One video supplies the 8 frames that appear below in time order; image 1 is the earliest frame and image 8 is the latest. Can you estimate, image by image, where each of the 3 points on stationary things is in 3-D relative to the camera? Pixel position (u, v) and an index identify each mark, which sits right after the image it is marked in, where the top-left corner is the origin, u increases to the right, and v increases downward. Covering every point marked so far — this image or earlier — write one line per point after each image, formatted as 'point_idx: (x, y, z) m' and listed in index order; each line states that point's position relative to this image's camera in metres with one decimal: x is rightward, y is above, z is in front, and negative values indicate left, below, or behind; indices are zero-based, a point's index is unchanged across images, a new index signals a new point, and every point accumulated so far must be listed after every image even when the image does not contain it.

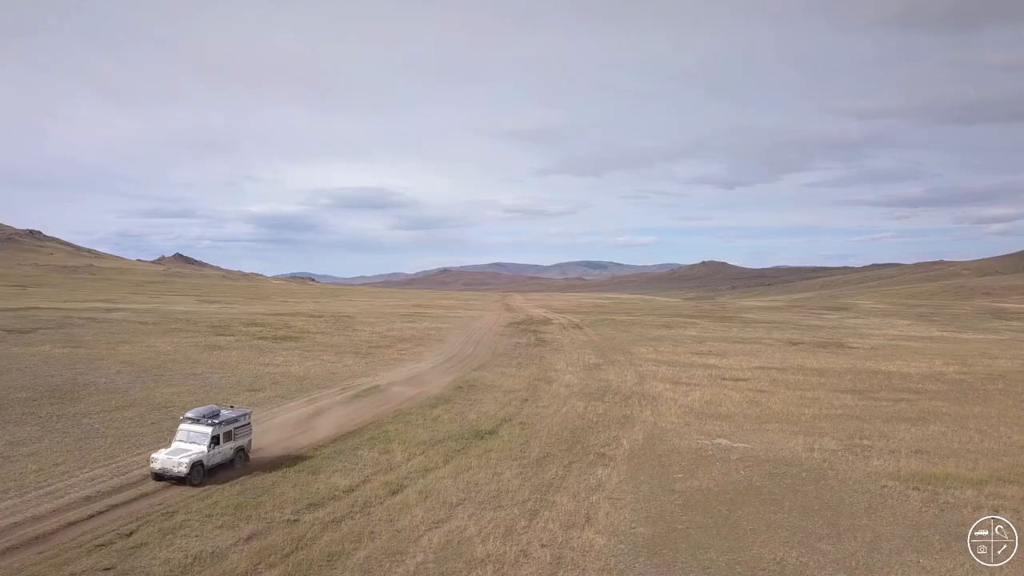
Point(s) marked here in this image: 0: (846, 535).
0: (+9.4, -6.9, +18.0) m
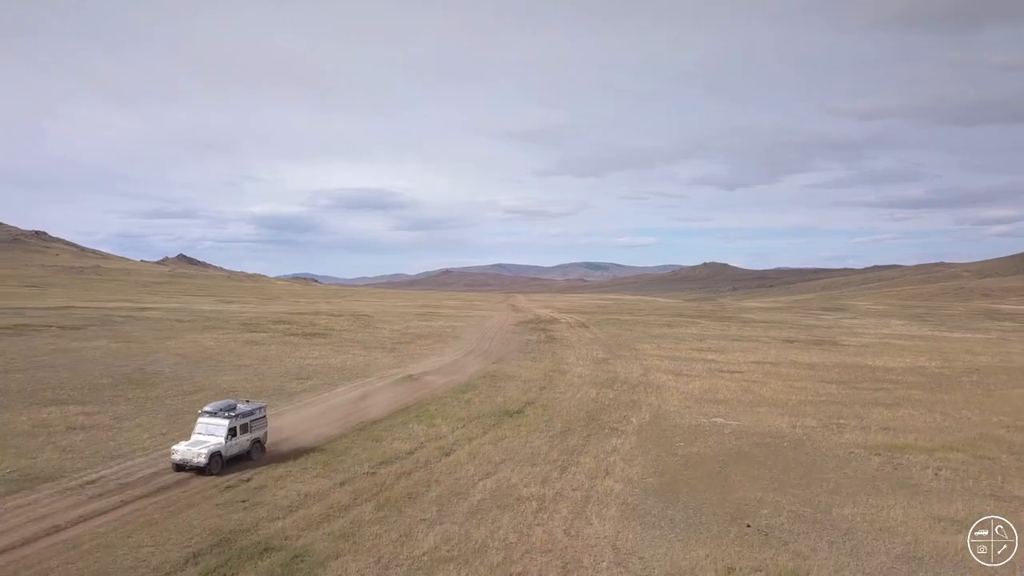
0: (+10.6, -6.9, +22.6) m
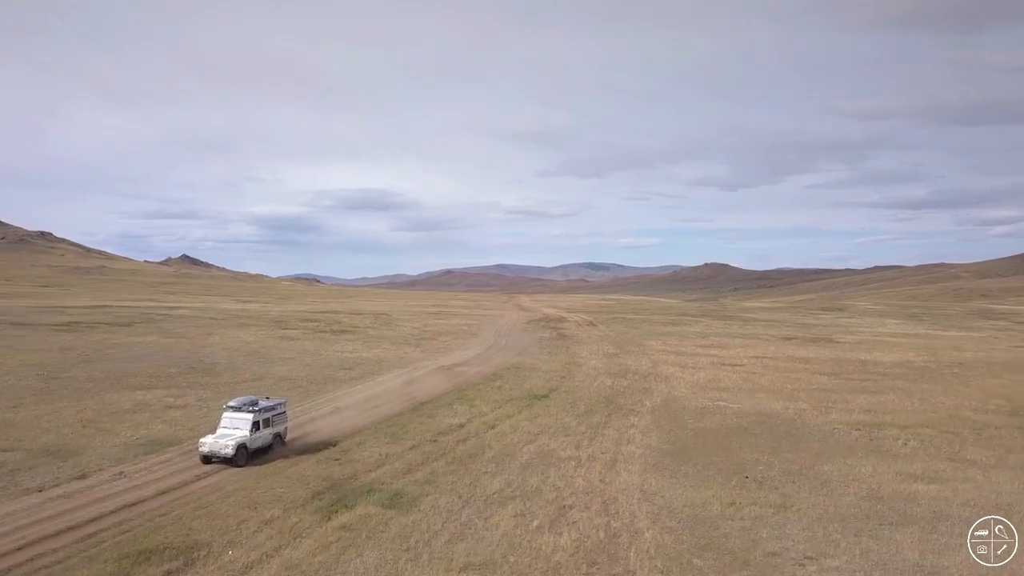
0: (+12.3, -6.9, +27.2) m
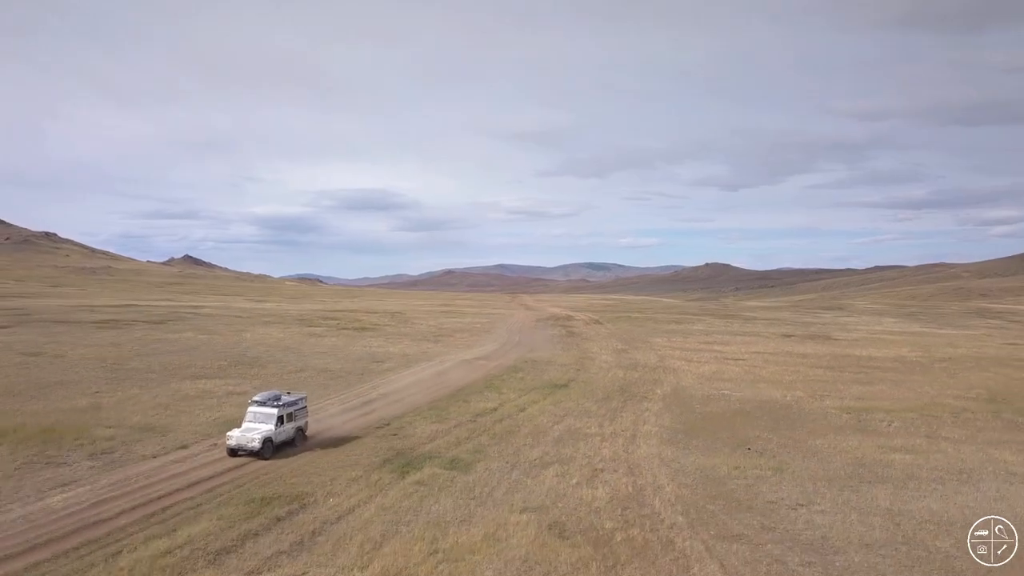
0: (+13.7, -6.8, +30.9) m
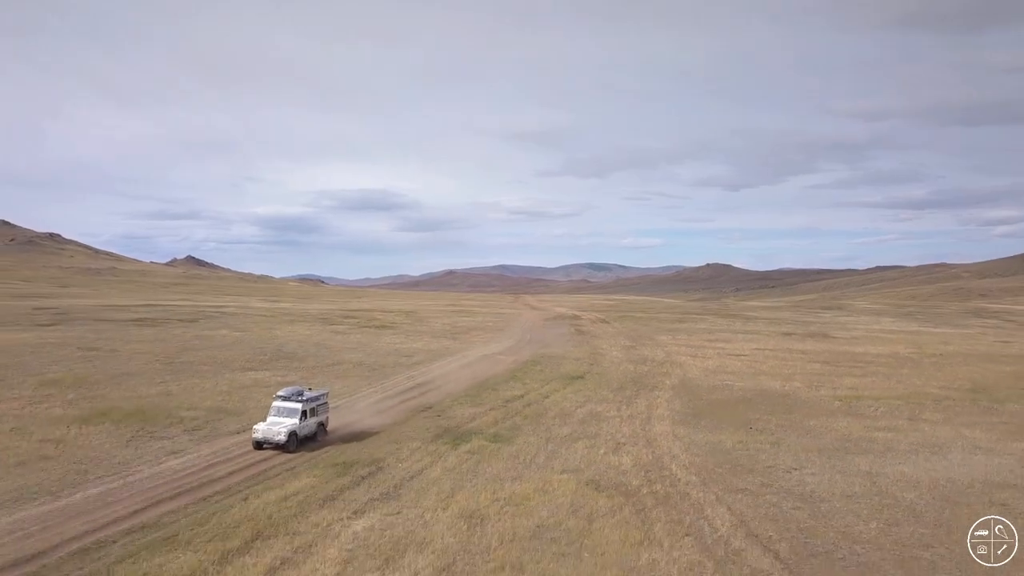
0: (+15.2, -6.7, +34.7) m
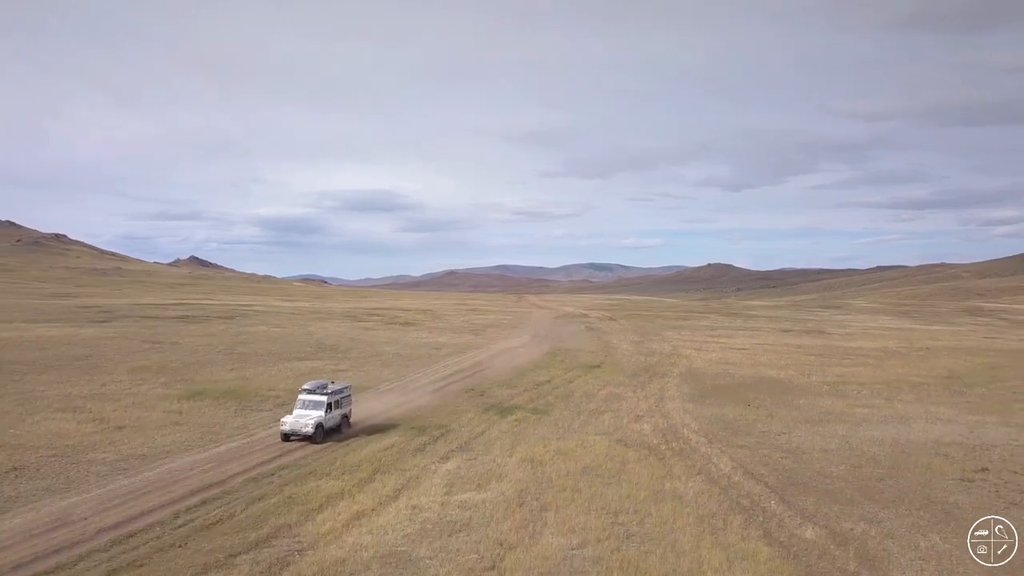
0: (+17.1, -6.6, +40.0) m
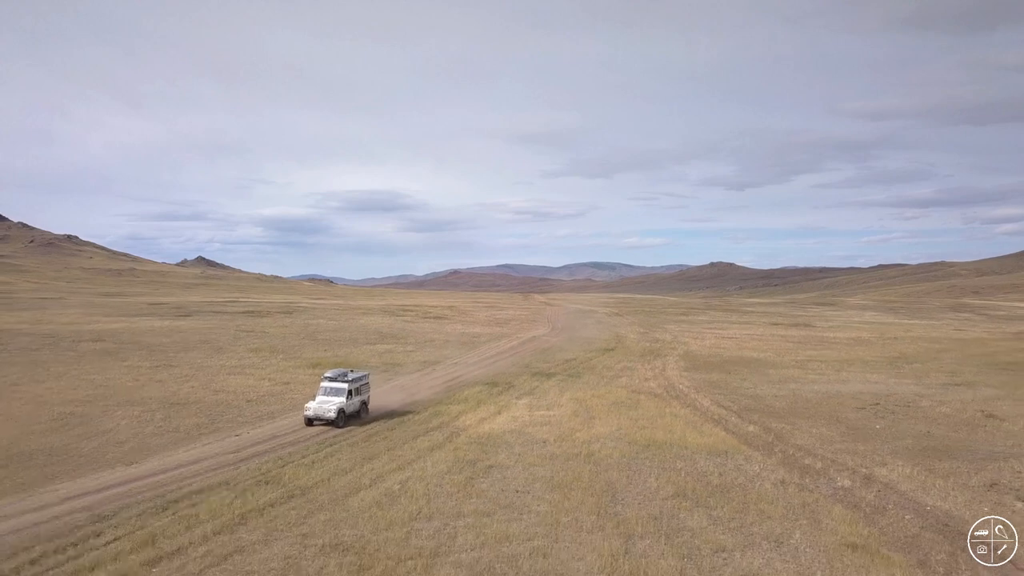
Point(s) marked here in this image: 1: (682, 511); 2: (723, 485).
0: (+20.0, -6.4, +51.7) m
1: (+4.6, -5.9, +17.0) m
2: (+6.4, -6.0, +19.6) m
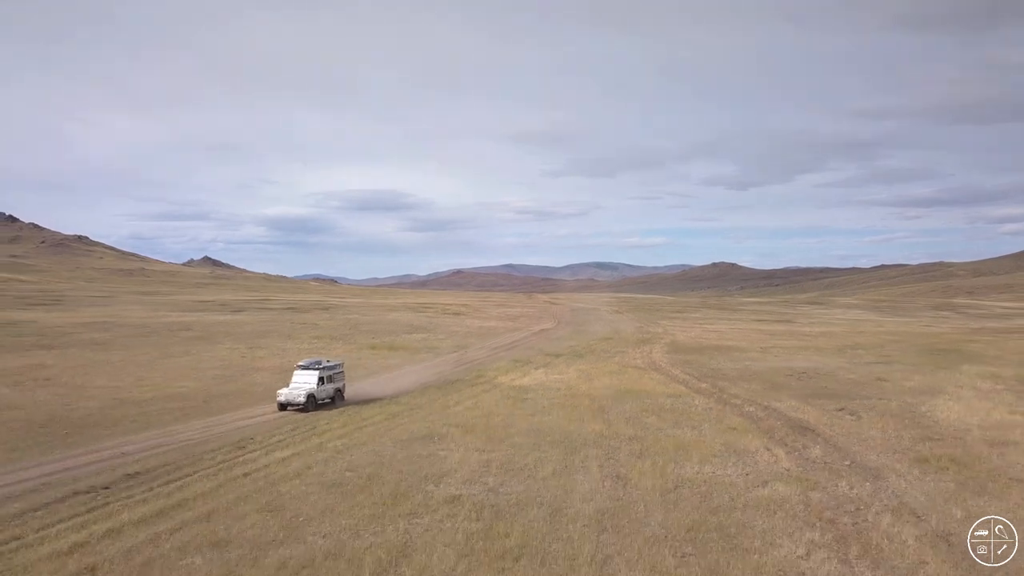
0: (+21.5, -6.3, +63.5) m
1: (+5.9, -5.8, +28.8) m
2: (+7.8, -5.9, +31.4) m
